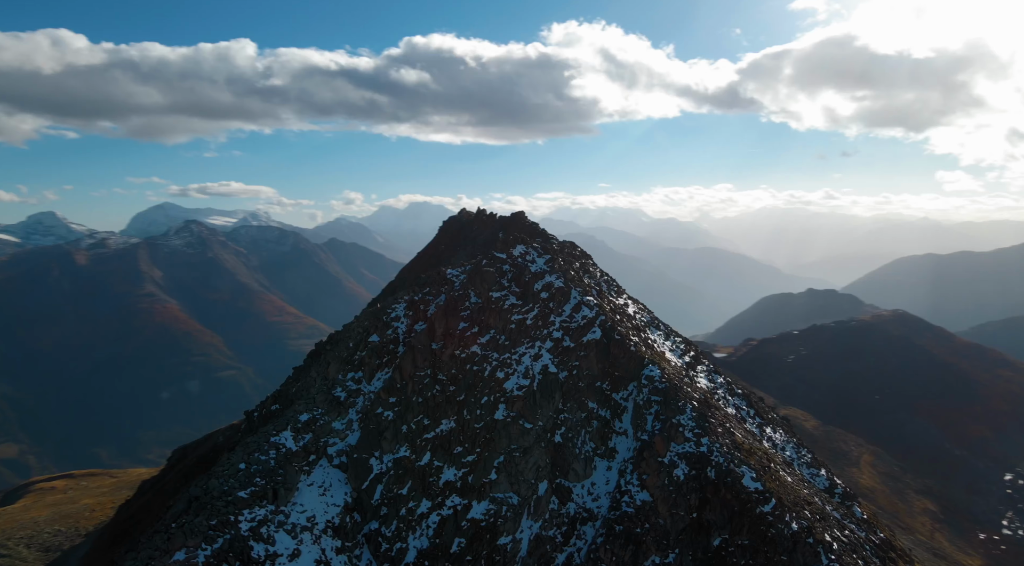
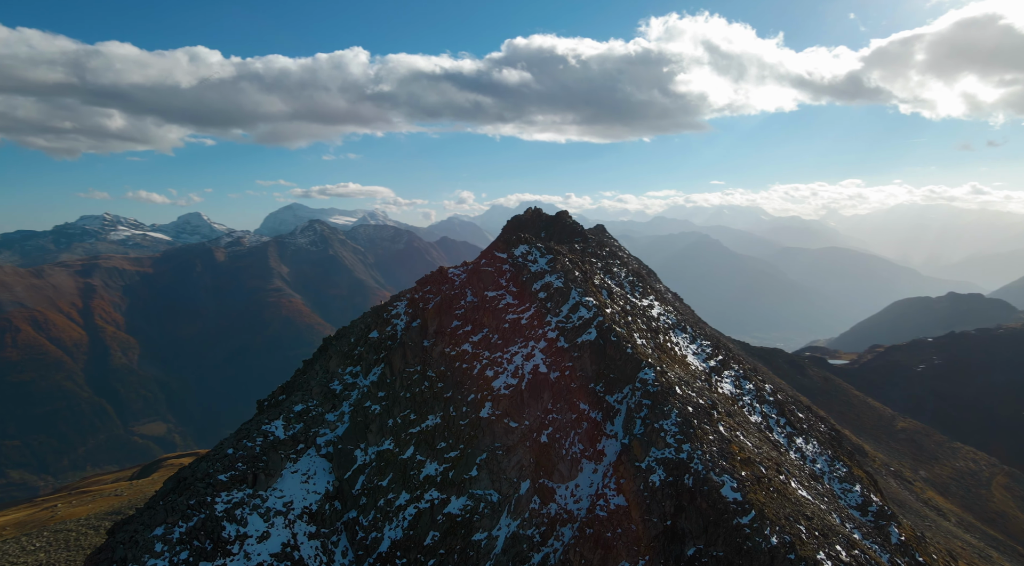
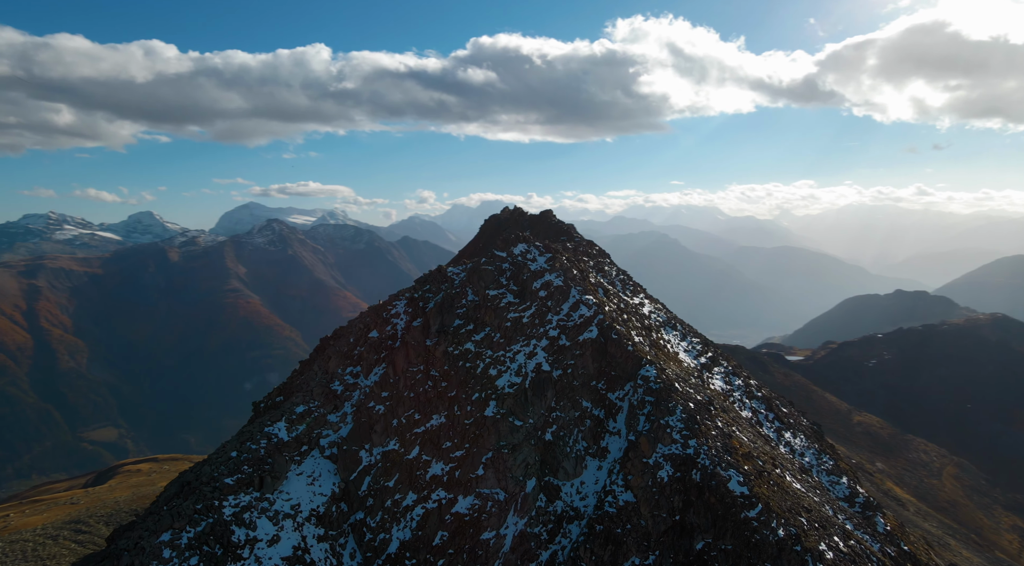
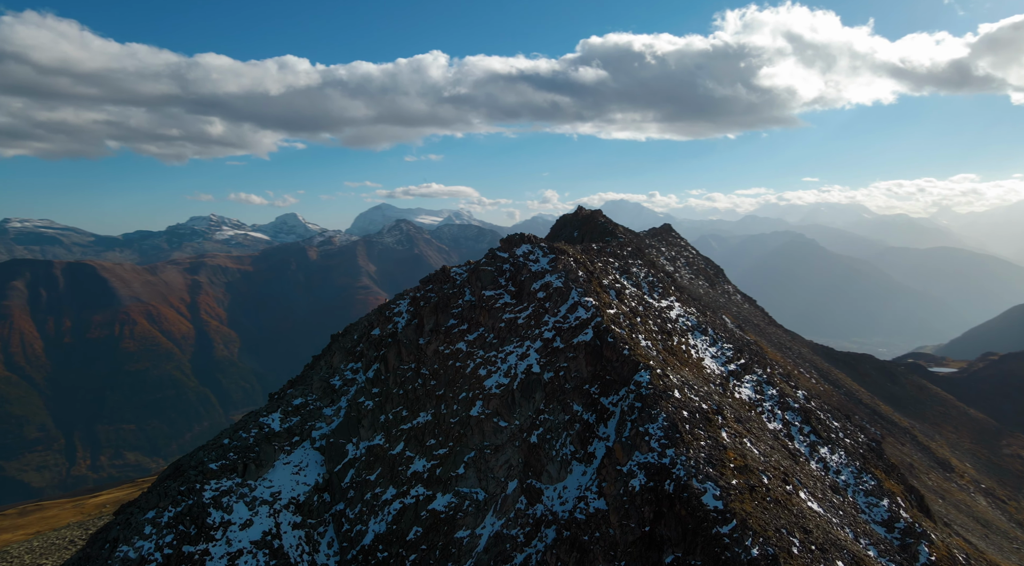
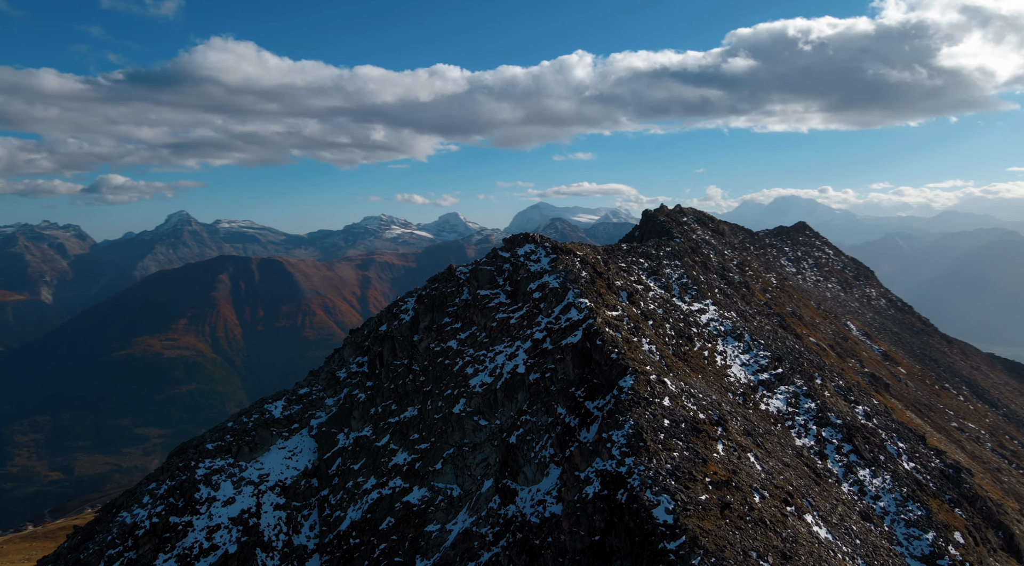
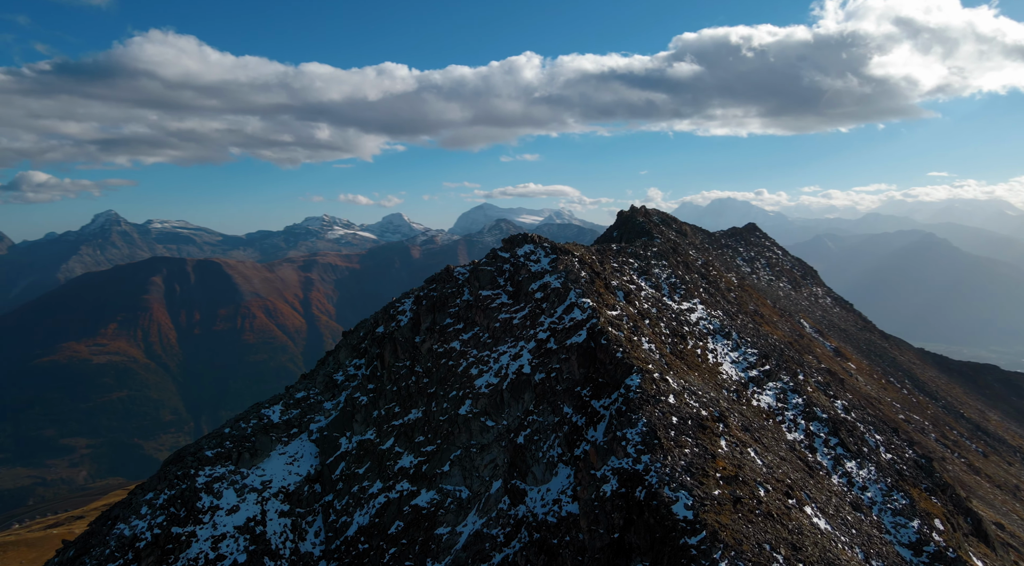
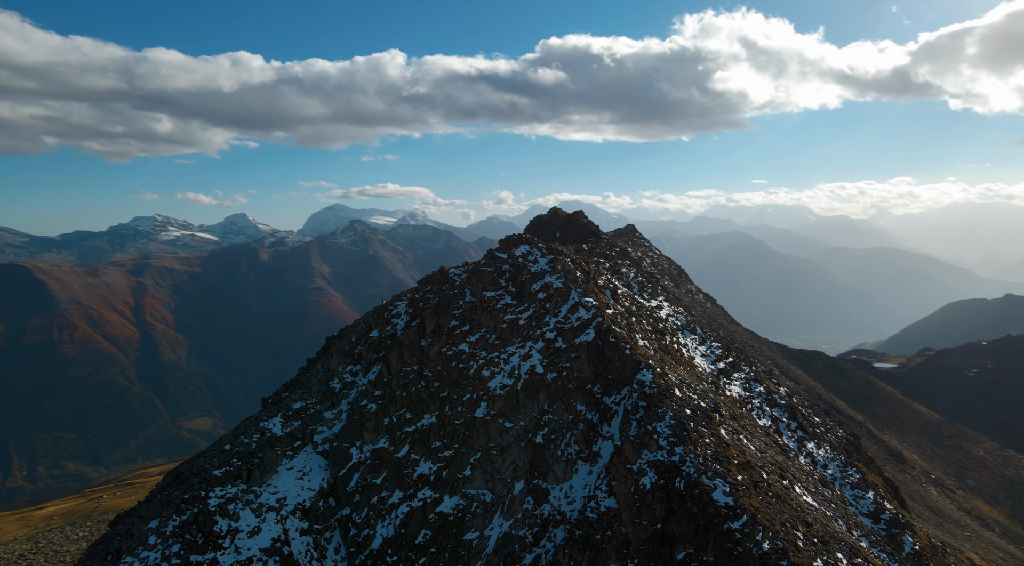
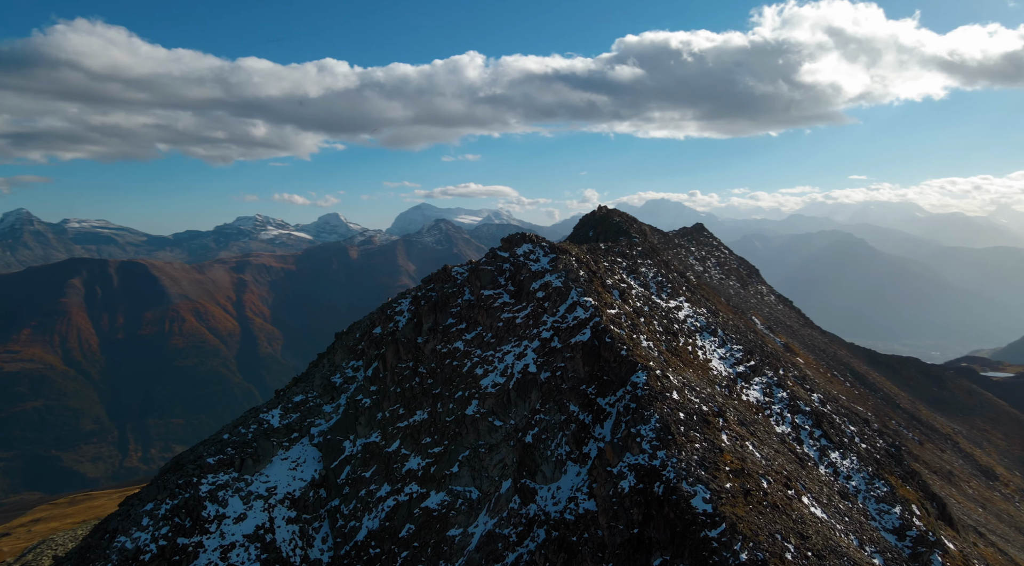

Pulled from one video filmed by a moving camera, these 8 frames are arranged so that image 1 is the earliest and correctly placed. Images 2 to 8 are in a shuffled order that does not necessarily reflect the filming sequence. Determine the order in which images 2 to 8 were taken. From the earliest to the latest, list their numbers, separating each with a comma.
3, 2, 7, 4, 8, 6, 5
